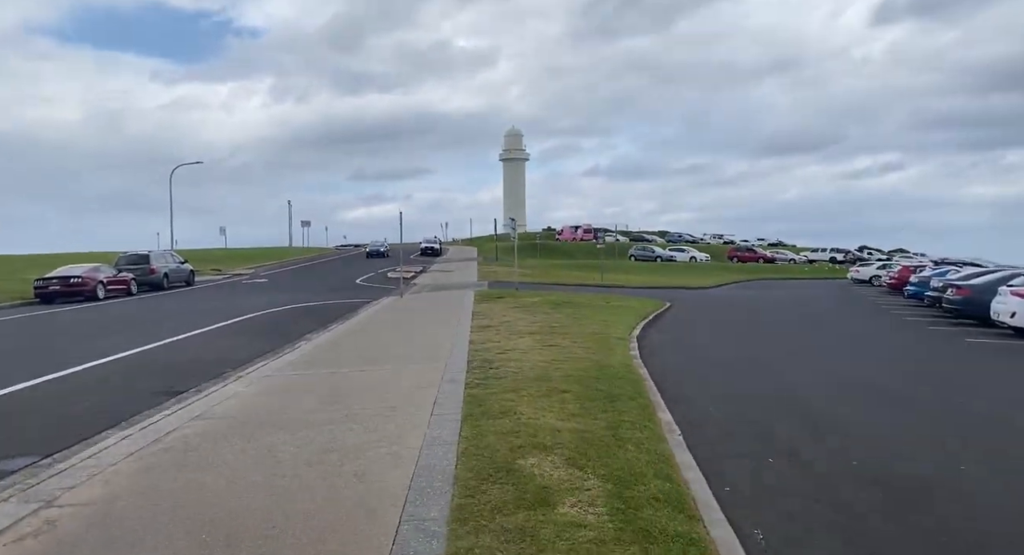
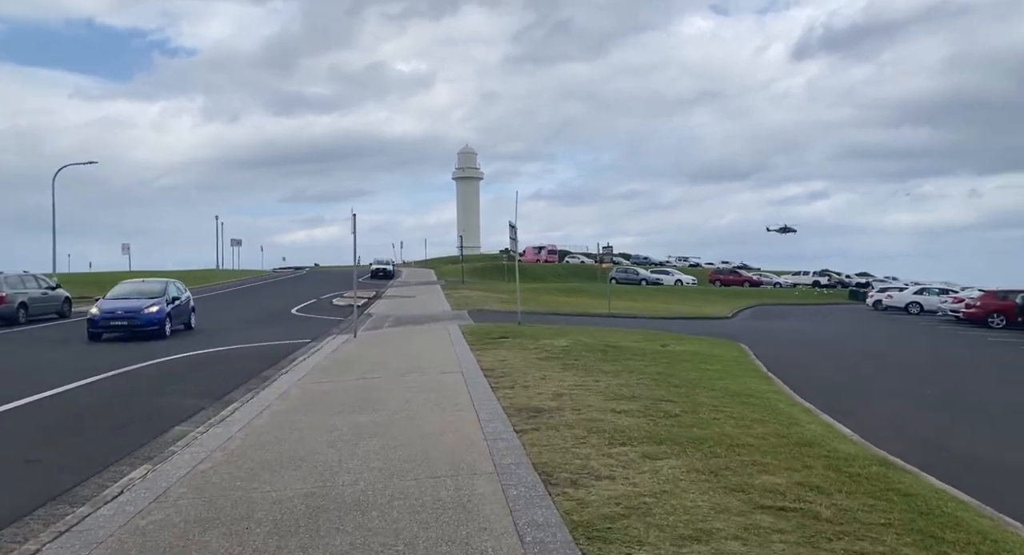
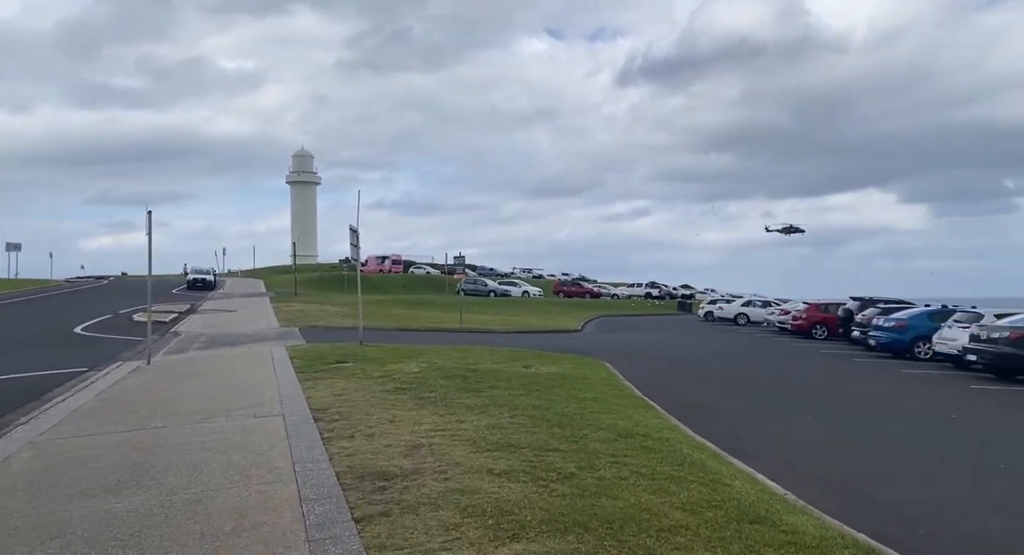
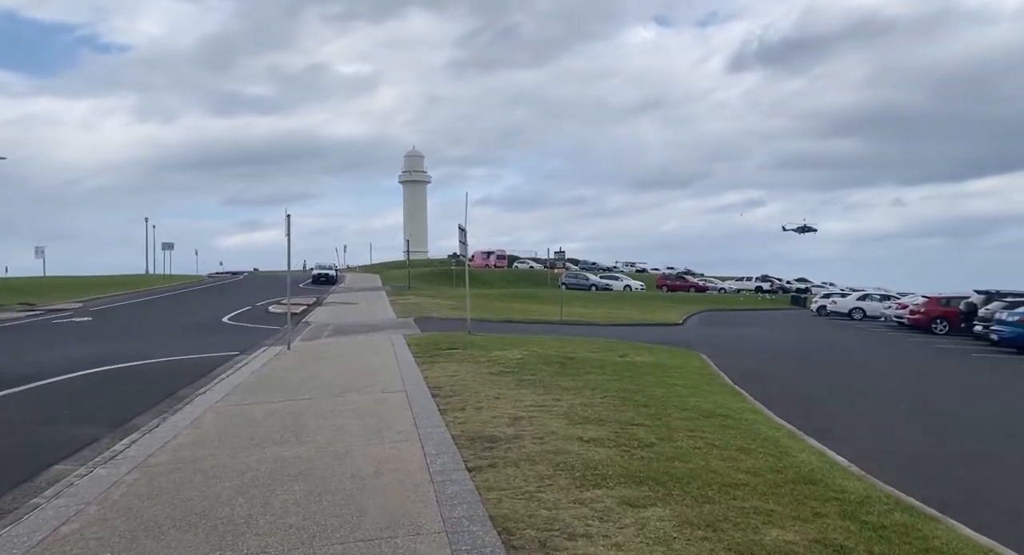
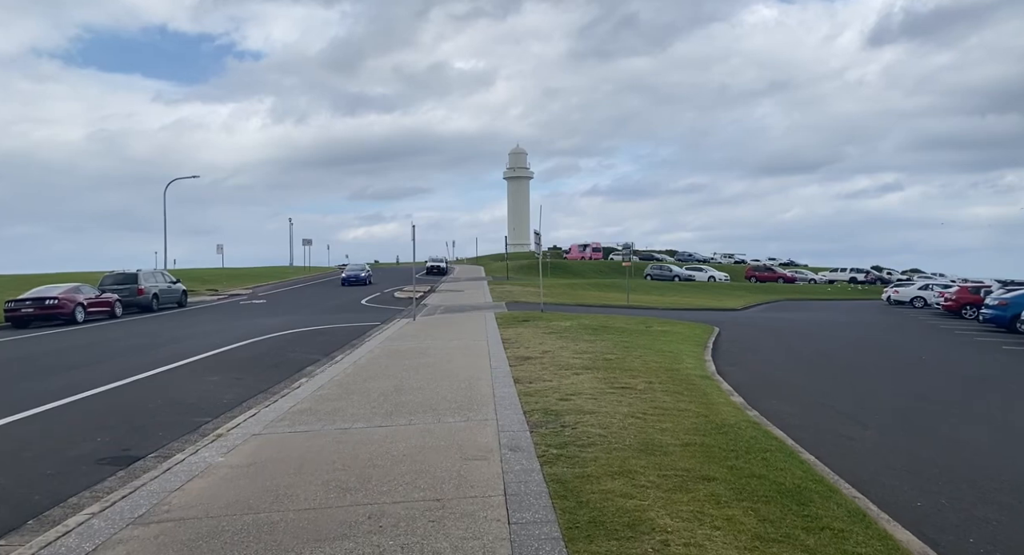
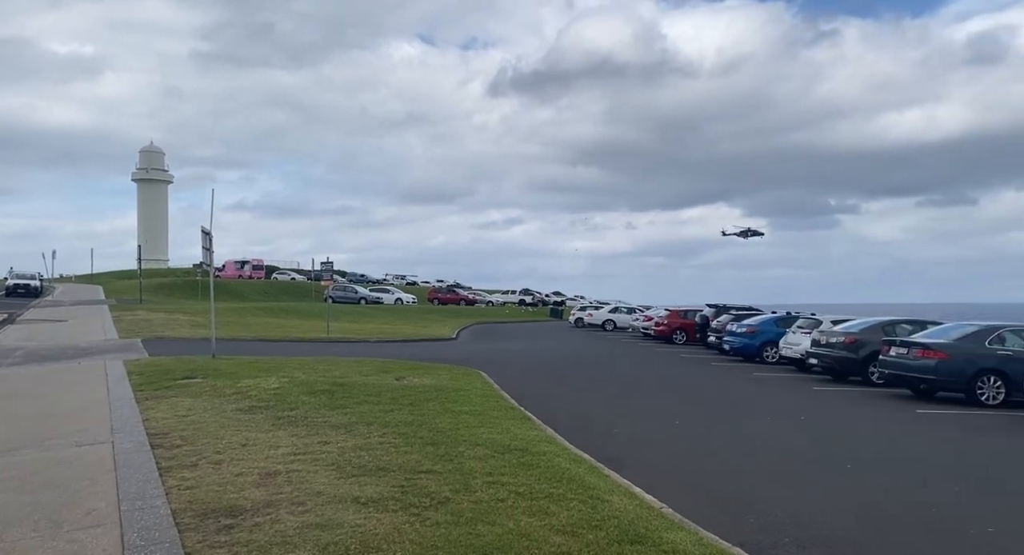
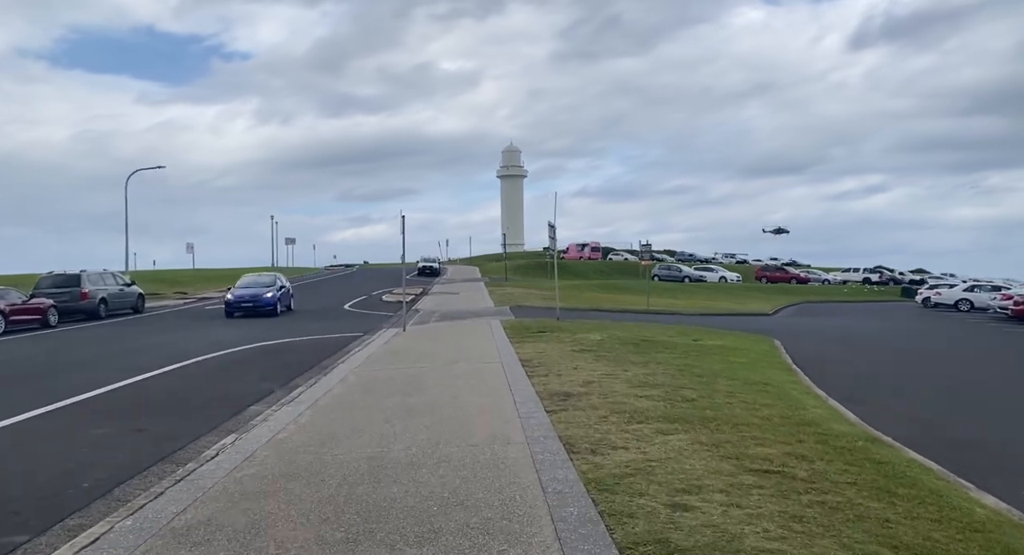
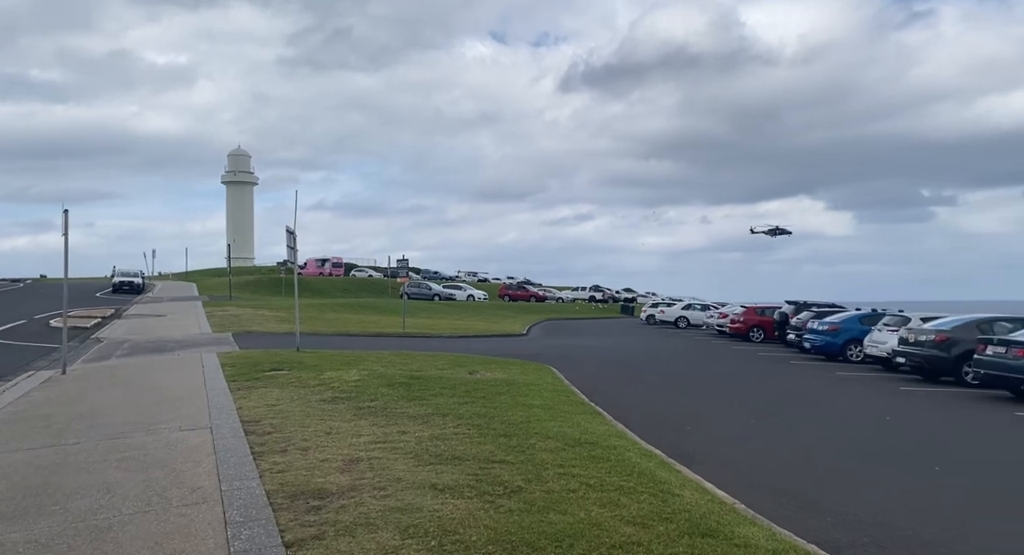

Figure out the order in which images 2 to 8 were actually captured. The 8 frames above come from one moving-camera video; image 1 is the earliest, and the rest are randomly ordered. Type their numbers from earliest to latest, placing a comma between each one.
5, 7, 2, 4, 3, 8, 6
